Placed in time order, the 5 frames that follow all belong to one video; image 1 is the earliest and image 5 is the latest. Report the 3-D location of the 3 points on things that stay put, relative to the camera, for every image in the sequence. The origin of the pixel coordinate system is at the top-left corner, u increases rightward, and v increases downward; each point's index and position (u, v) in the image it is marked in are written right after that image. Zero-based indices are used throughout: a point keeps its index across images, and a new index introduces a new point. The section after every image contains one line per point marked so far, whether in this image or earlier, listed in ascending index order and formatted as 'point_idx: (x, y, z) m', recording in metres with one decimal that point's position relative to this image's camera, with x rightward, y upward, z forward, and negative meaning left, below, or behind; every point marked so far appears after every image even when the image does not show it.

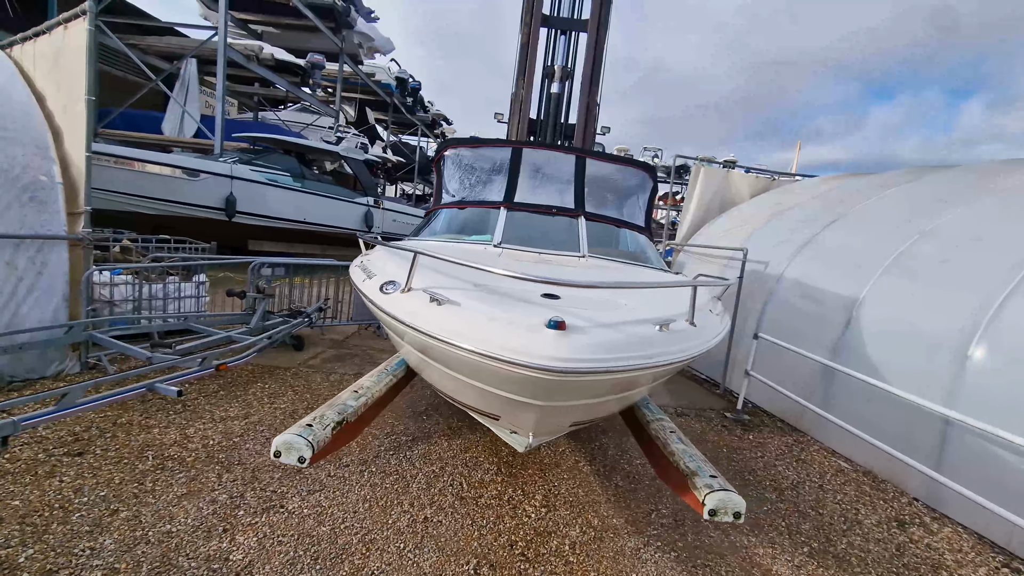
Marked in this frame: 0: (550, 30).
0: (+0.4, +3.0, +6.0) m
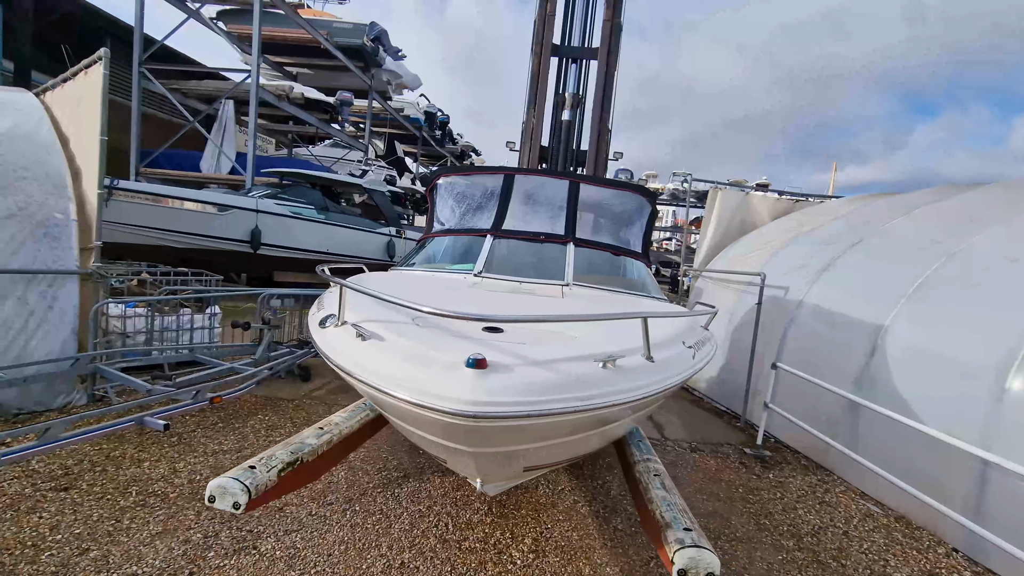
0: (+0.6, +2.7, +6.0) m
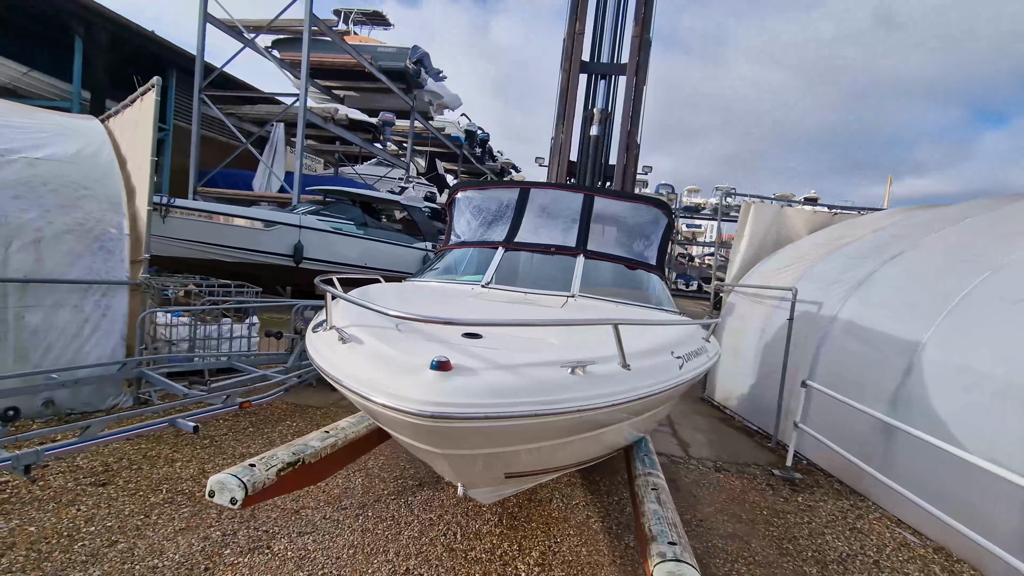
0: (+0.9, +2.5, +6.1) m
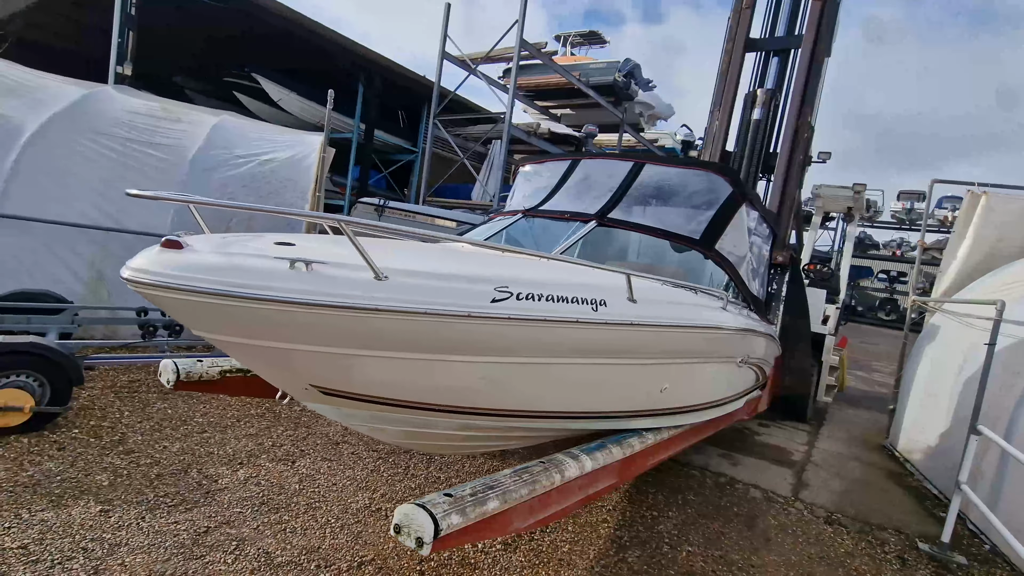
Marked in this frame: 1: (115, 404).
0: (+2.6, +2.5, +5.3) m
1: (-2.4, -0.7, +3.1) m
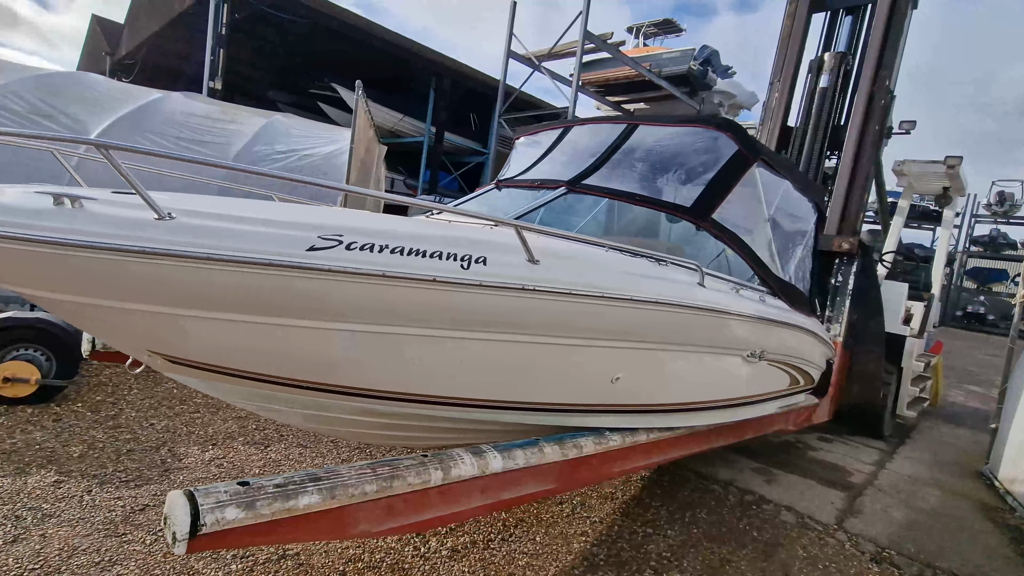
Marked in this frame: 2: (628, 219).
0: (+2.9, +2.5, +4.6) m
1: (-2.4, -0.6, +3.2) m
2: (+0.5, +0.2, +2.0) m
